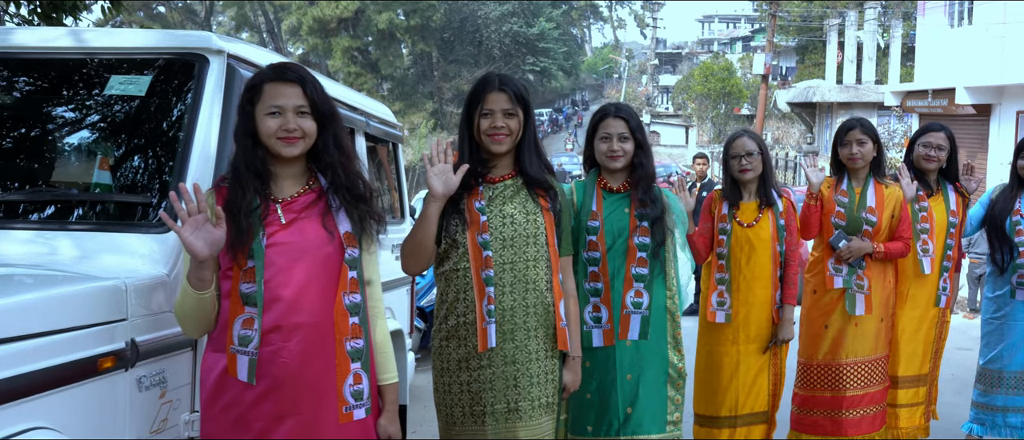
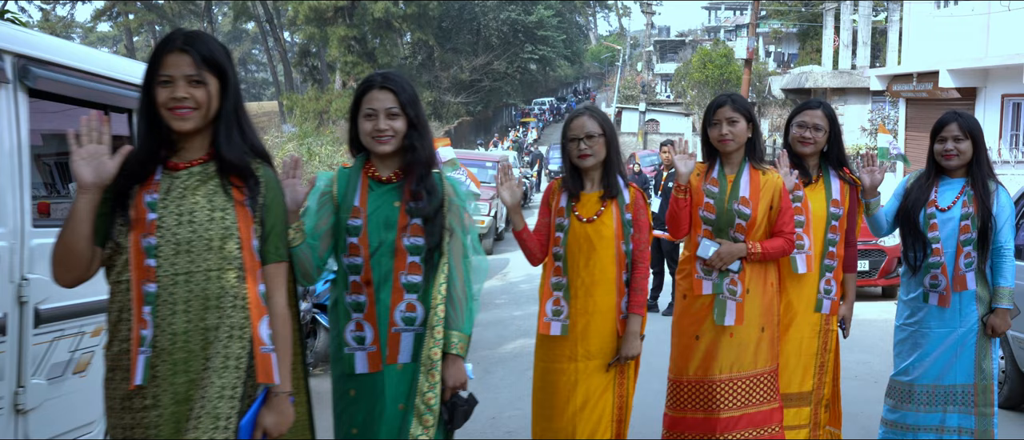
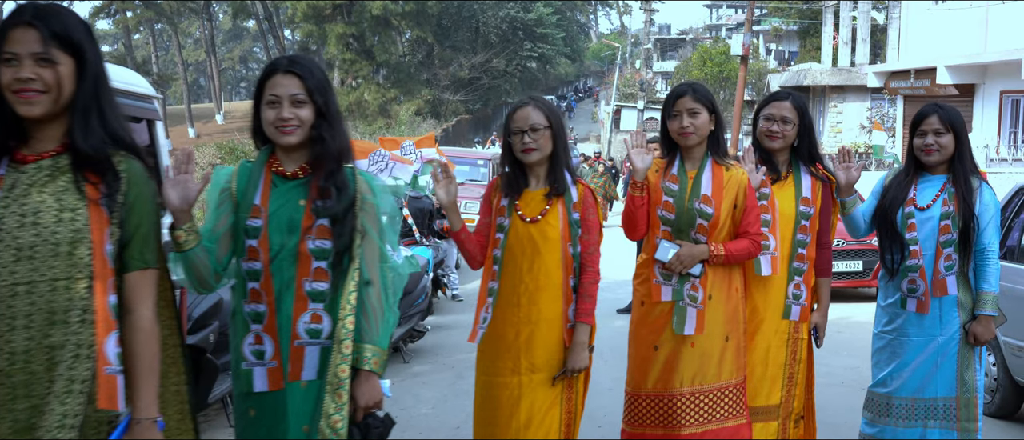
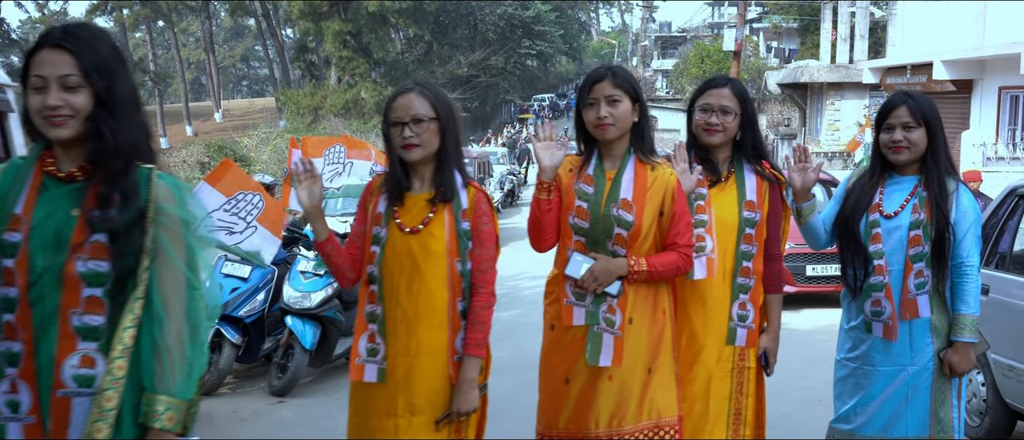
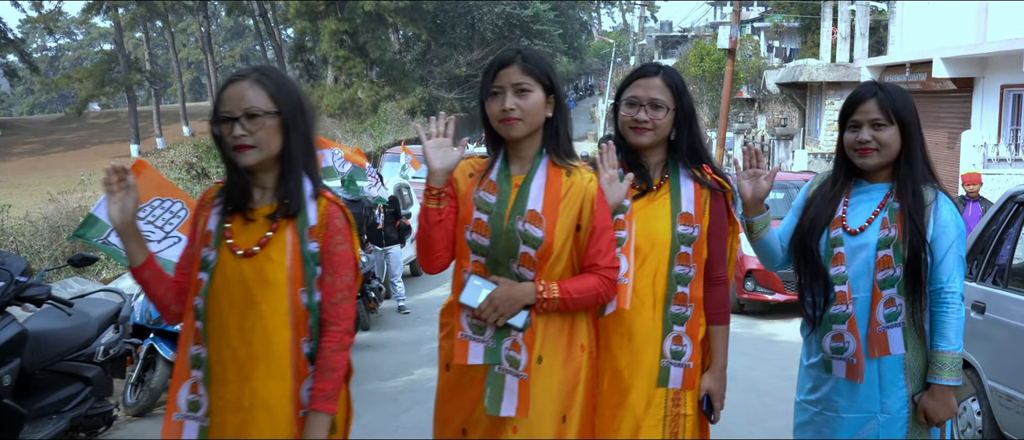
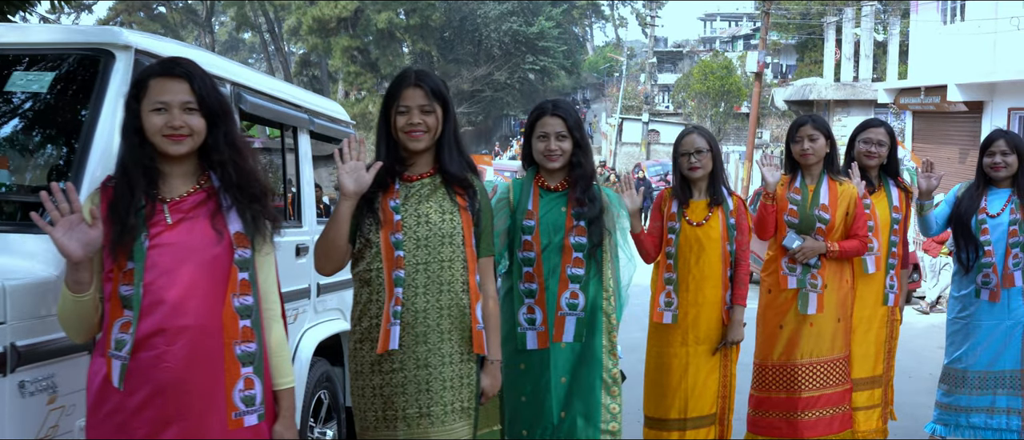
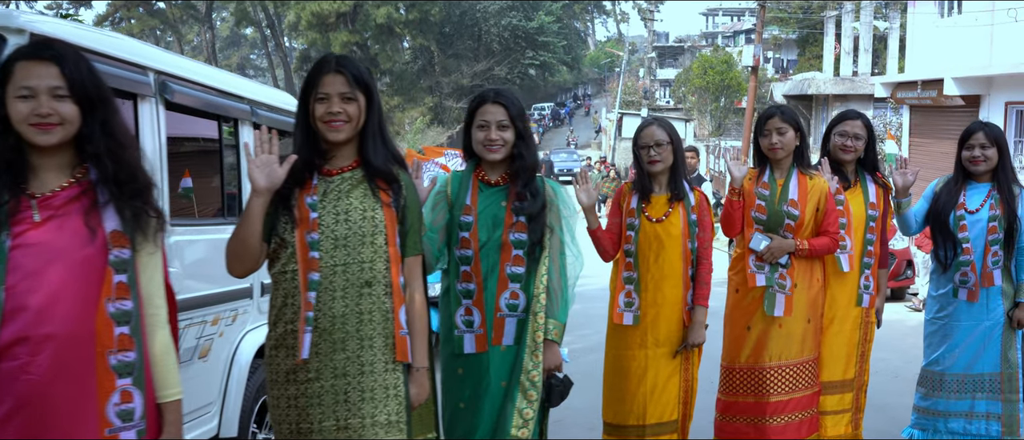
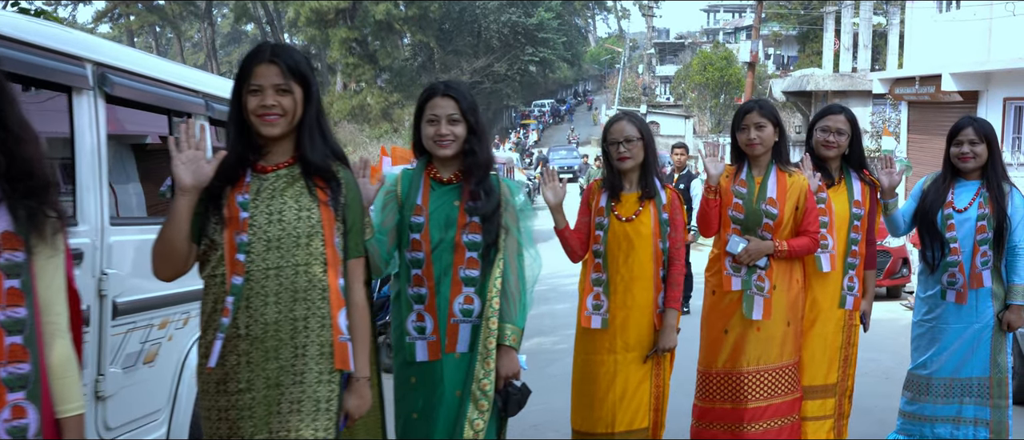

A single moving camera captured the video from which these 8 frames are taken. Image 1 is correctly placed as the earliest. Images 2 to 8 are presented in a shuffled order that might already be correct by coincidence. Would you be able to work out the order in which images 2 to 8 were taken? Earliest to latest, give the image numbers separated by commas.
6, 7, 8, 2, 3, 4, 5
